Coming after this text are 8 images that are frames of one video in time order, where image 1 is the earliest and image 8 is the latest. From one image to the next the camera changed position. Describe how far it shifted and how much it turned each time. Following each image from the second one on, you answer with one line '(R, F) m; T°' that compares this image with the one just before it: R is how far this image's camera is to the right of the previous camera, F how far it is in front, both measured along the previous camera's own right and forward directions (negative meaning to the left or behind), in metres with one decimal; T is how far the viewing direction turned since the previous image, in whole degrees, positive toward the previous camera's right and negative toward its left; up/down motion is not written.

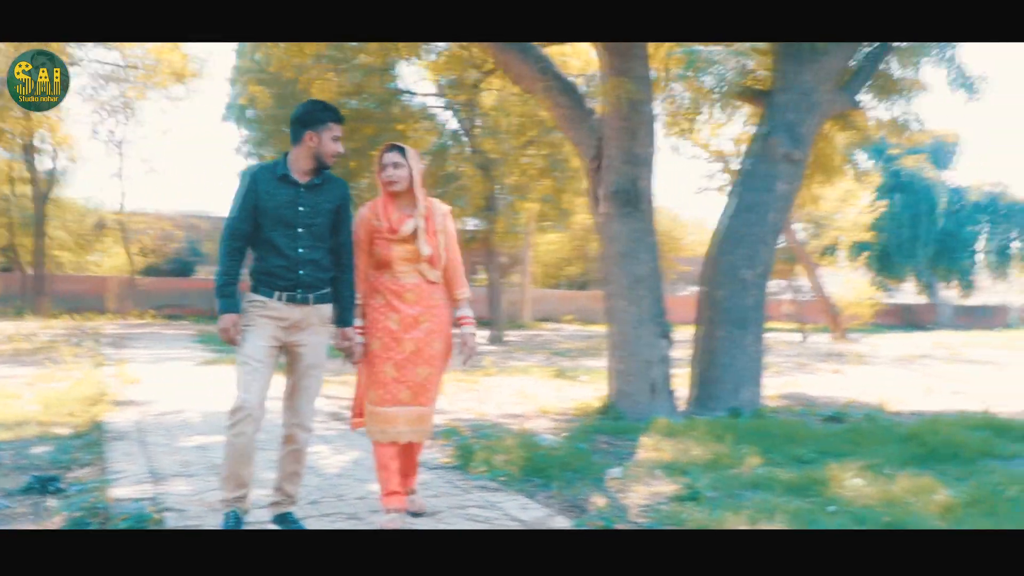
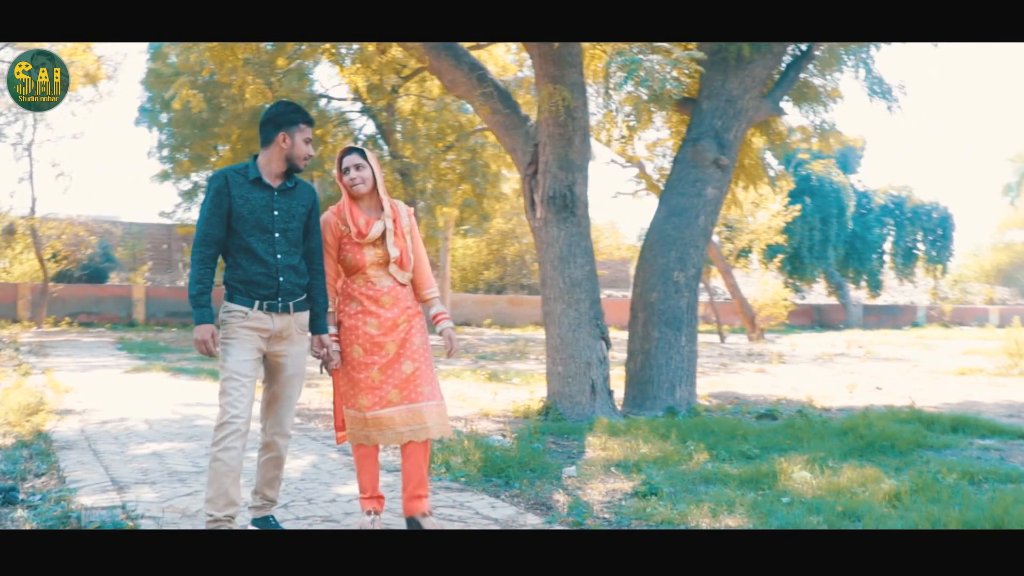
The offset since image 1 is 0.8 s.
(-0.2, -0.1) m; +5°
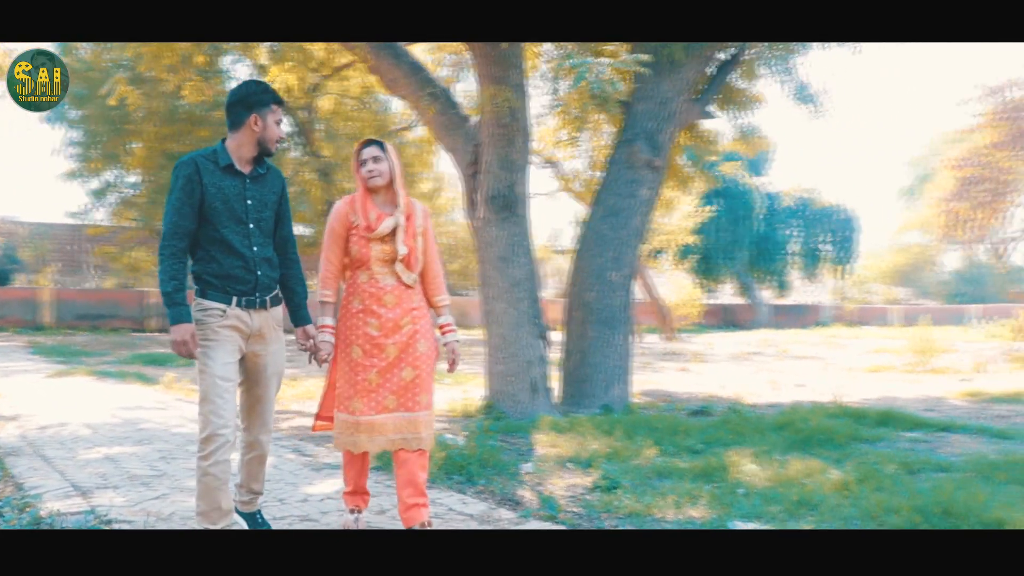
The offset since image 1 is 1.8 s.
(-0.3, -0.1) m; +5°
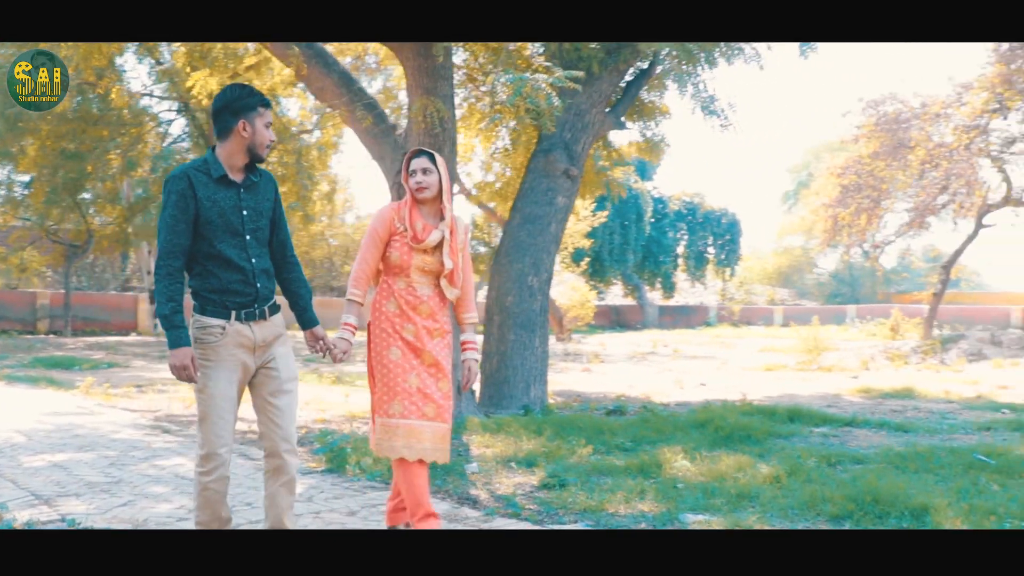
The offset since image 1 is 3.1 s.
(-0.4, -0.2) m; +6°
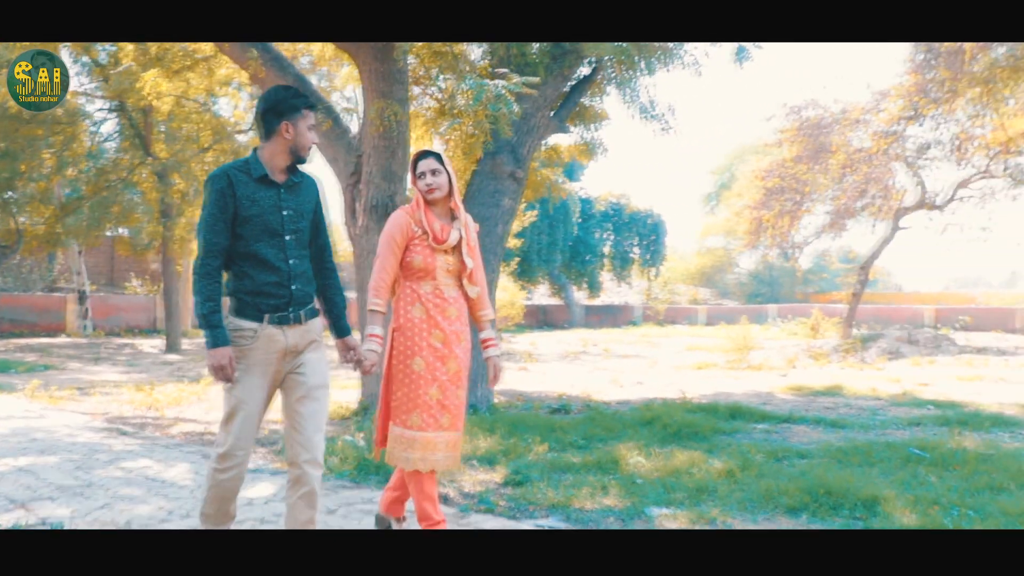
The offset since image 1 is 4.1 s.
(-0.2, -0.1) m; +4°
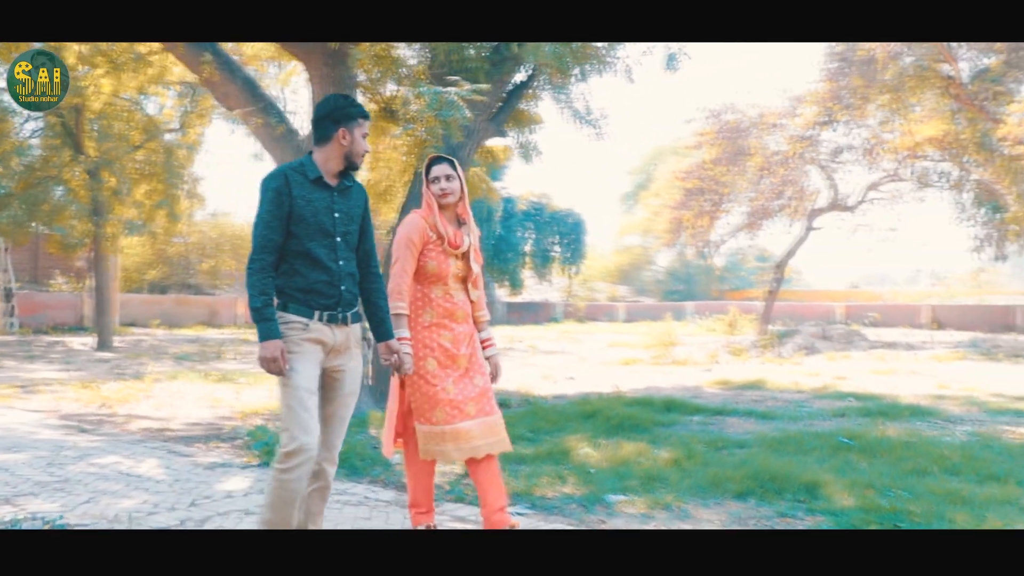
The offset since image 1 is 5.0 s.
(-0.3, -0.3) m; +5°
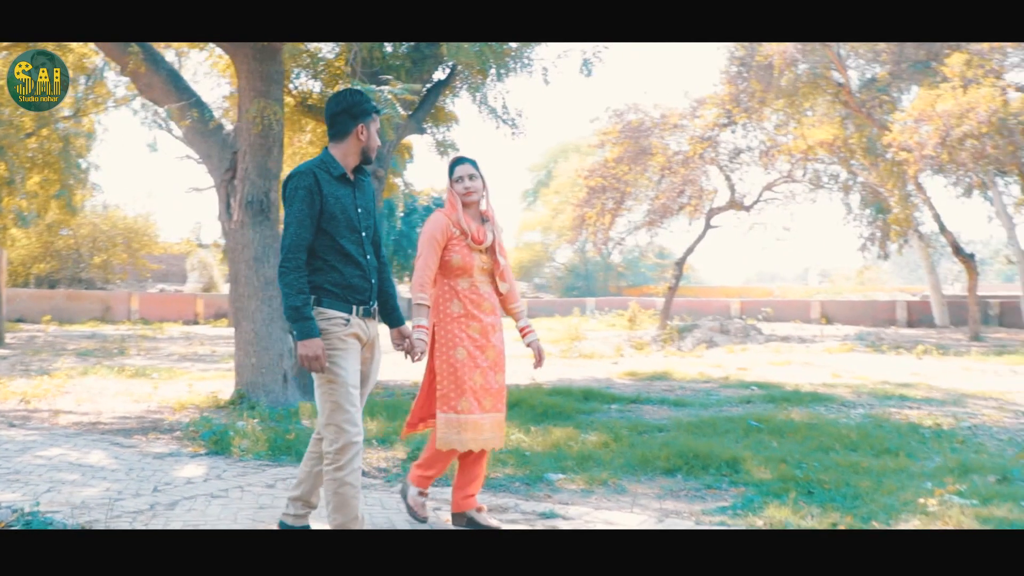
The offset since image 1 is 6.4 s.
(-0.3, -0.3) m; +6°
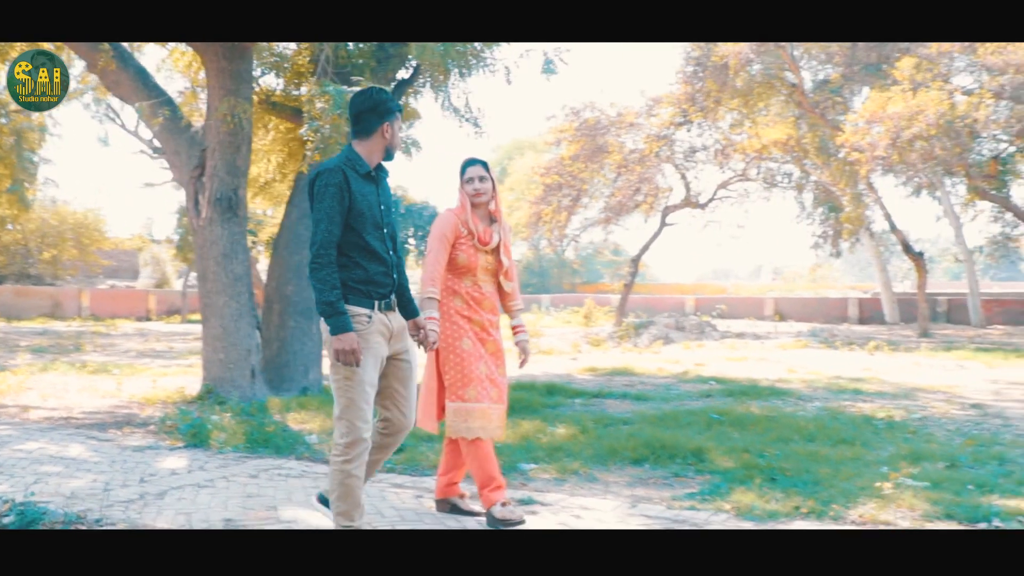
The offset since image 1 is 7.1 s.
(-0.1, -0.2) m; +3°
